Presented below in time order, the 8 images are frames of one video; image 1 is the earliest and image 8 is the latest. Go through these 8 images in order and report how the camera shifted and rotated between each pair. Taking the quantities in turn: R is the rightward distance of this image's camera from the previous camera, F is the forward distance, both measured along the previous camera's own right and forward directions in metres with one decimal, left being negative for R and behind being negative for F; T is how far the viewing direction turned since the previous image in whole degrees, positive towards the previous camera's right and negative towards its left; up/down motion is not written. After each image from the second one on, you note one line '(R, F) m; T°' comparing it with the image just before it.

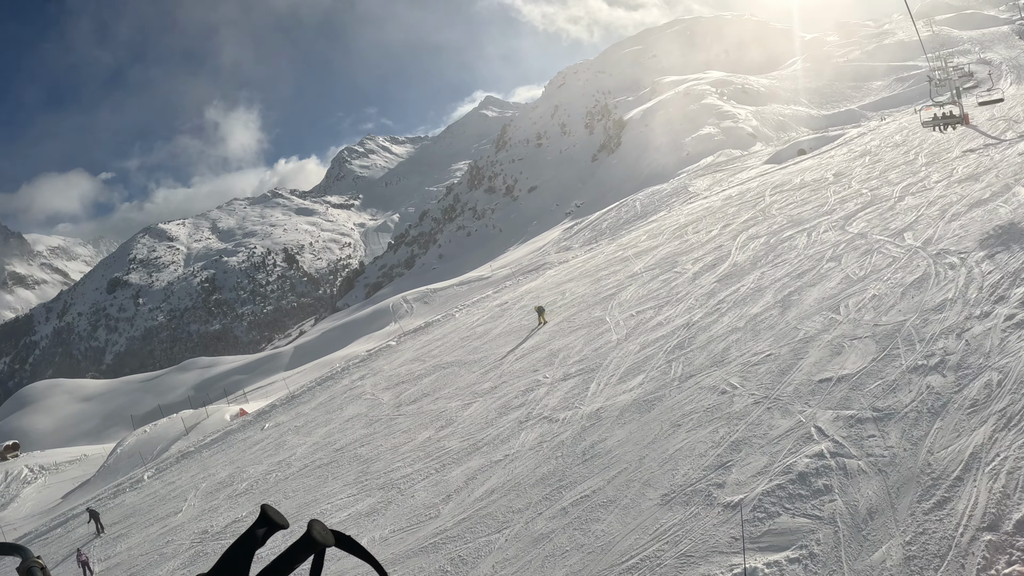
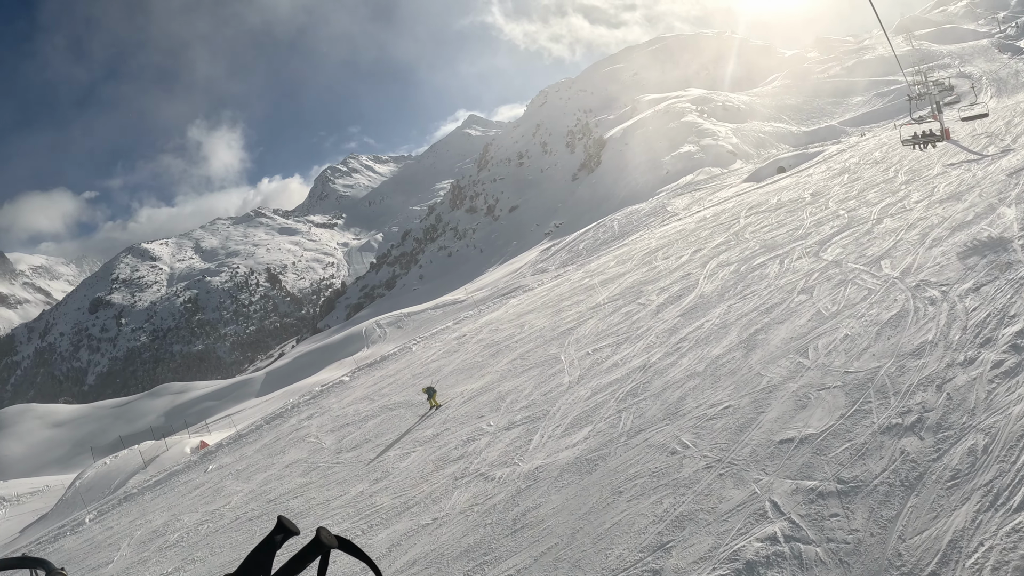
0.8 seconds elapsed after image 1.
(+0.7, +1.5) m; +1°
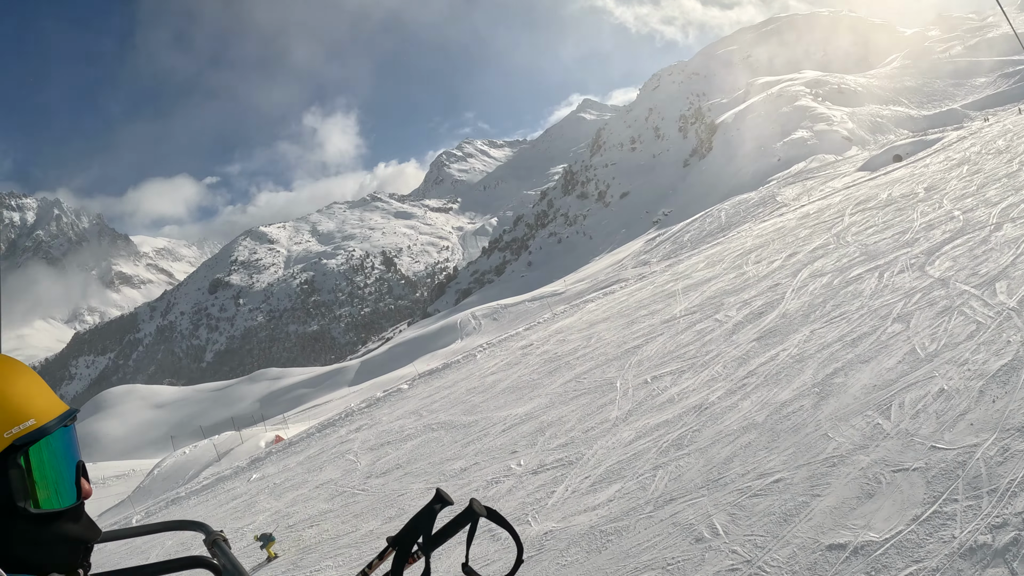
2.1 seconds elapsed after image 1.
(+1.1, +2.3) m; -6°
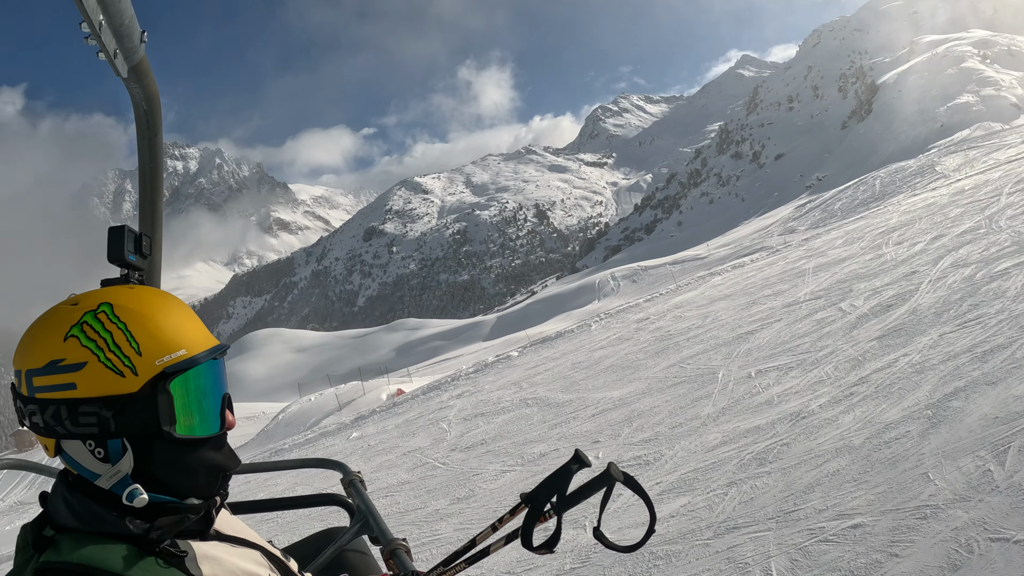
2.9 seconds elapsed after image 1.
(+0.9, +1.2) m; -8°
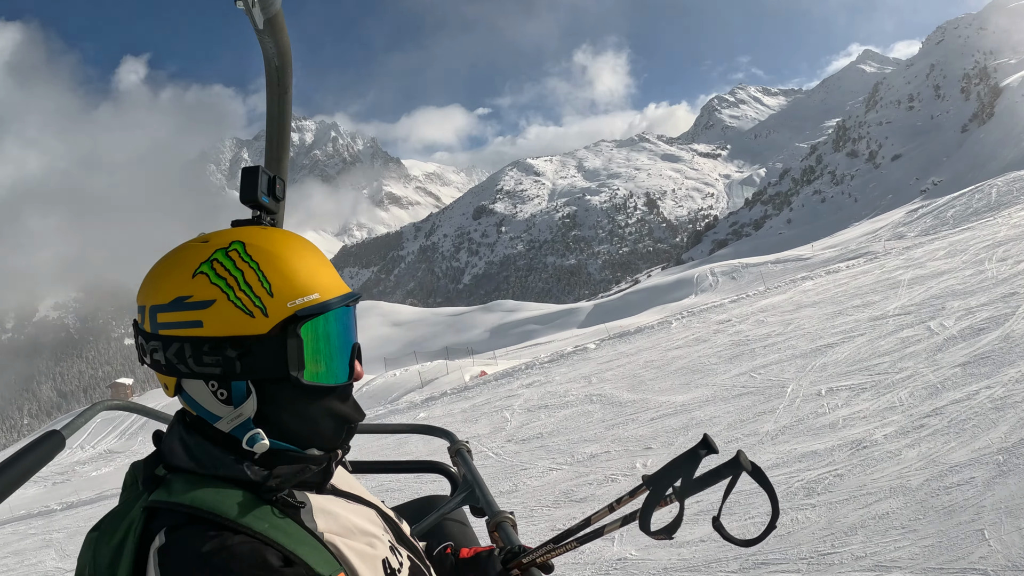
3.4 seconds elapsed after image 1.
(+0.7, +0.7) m; -6°
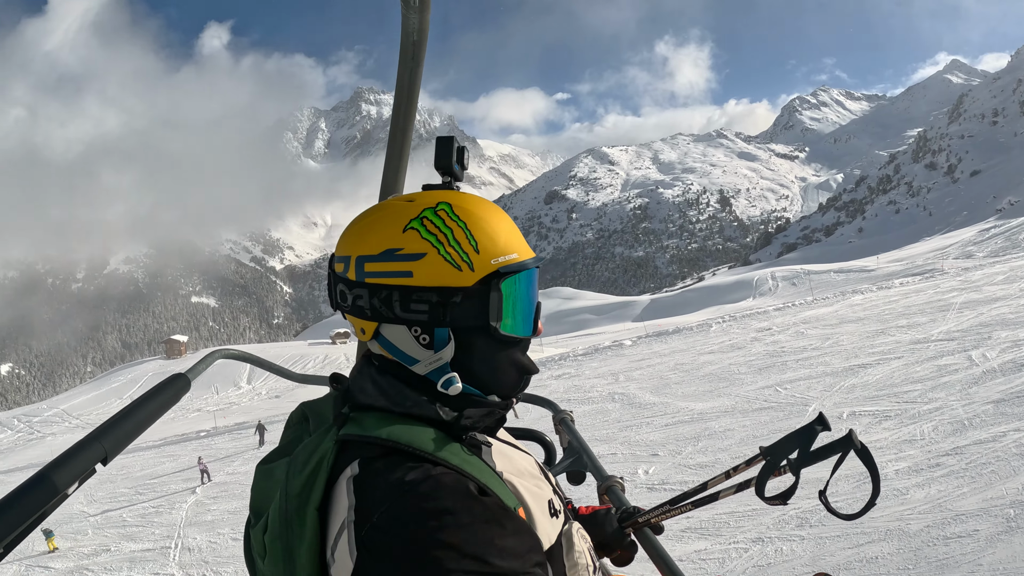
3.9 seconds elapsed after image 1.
(+0.7, +0.5) m; -4°
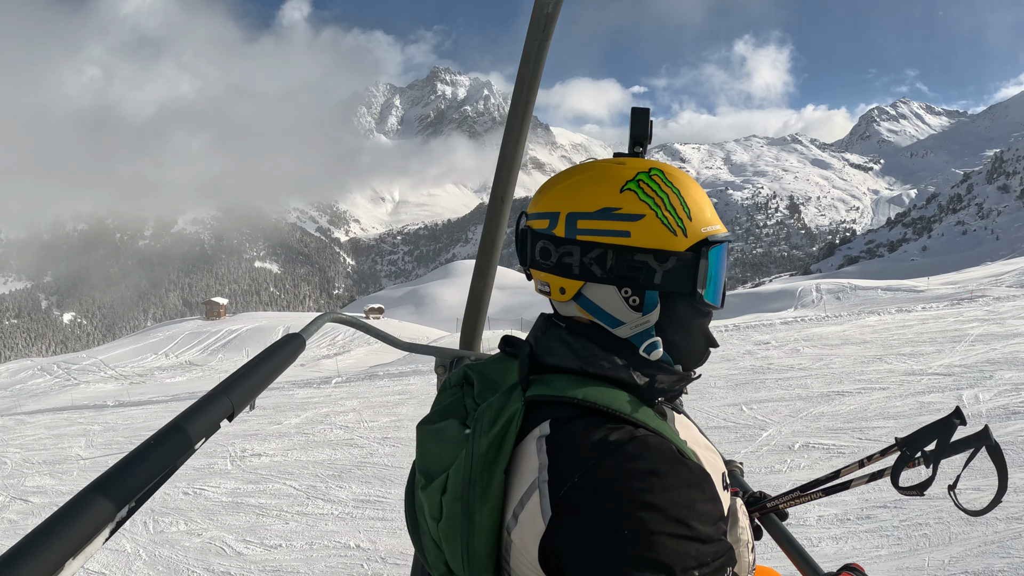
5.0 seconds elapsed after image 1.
(+1.5, +1.0) m; -3°
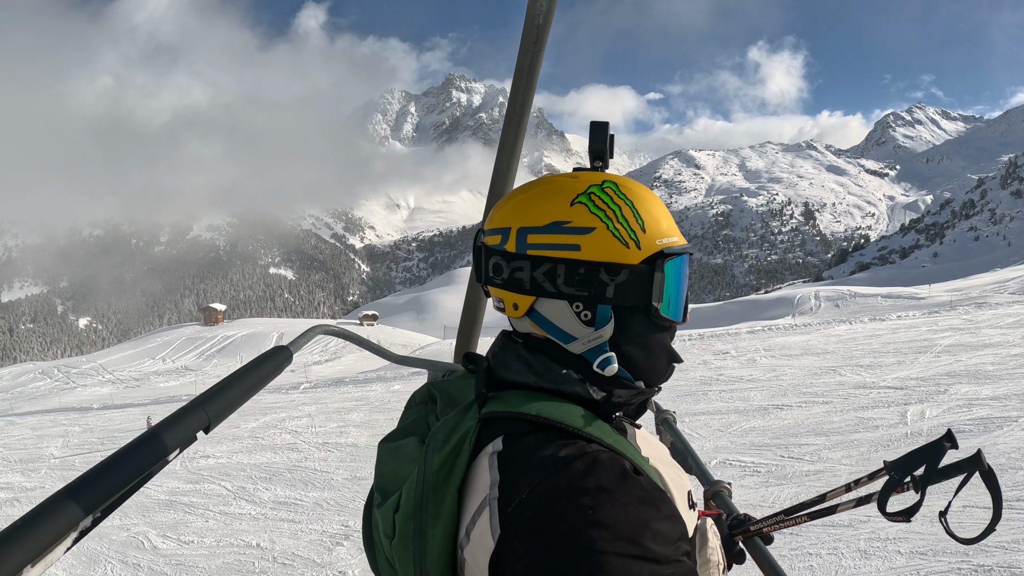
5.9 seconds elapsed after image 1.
(+1.3, +0.8) m; -1°
